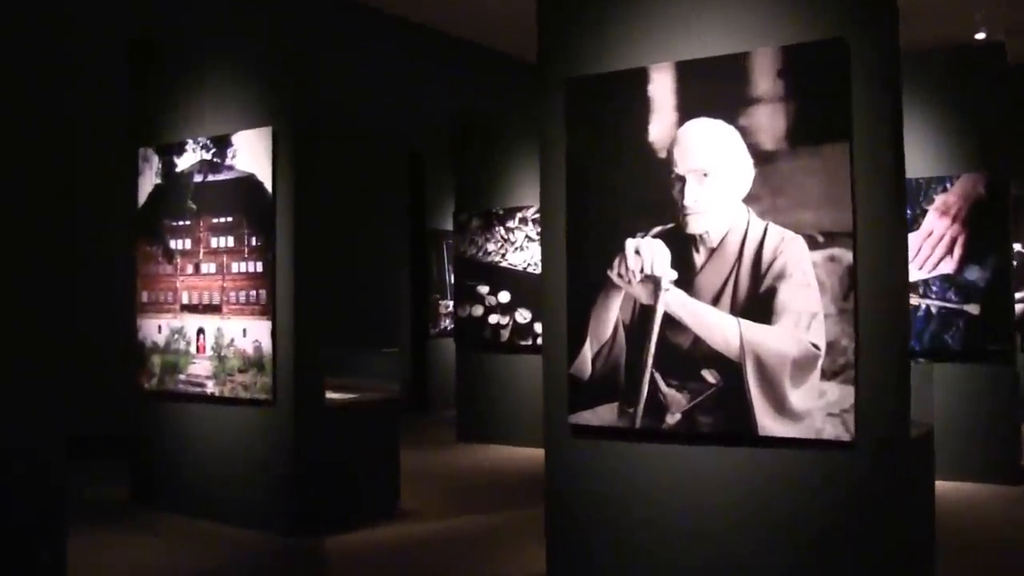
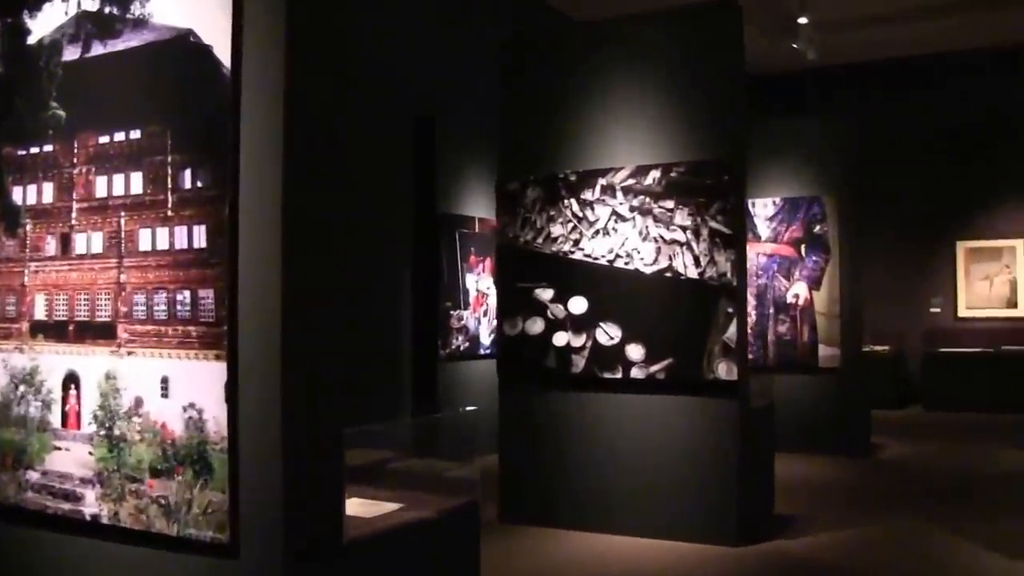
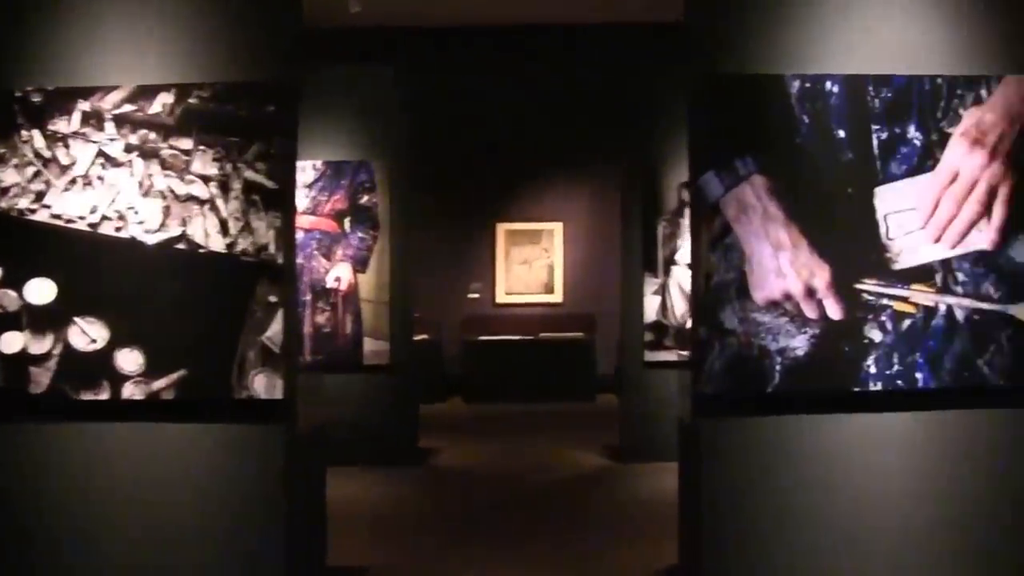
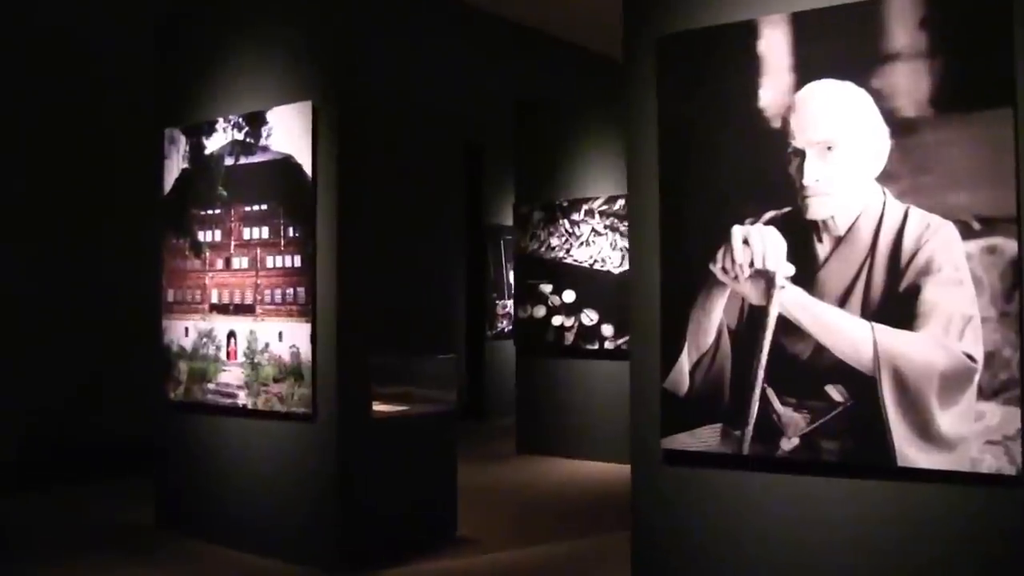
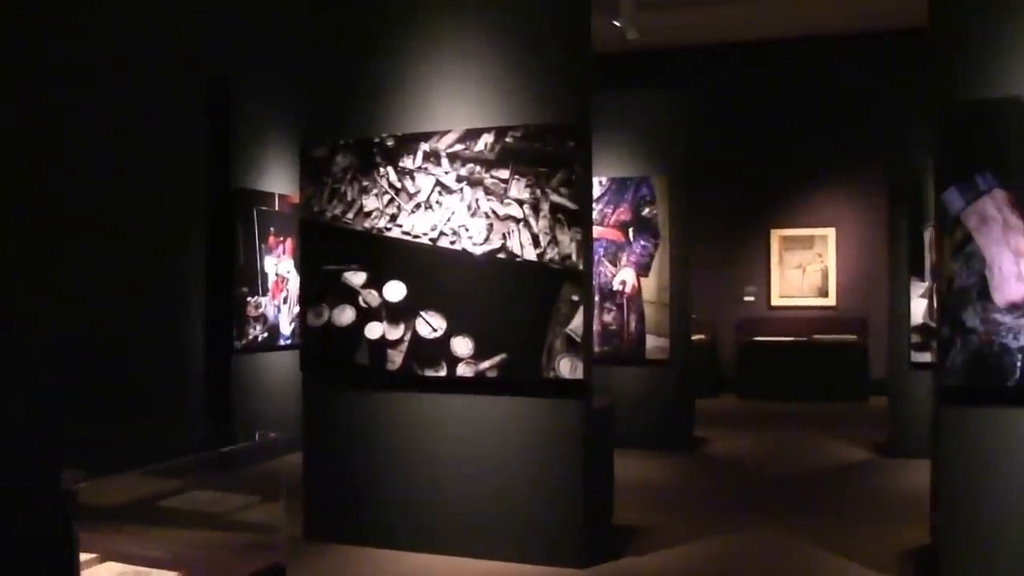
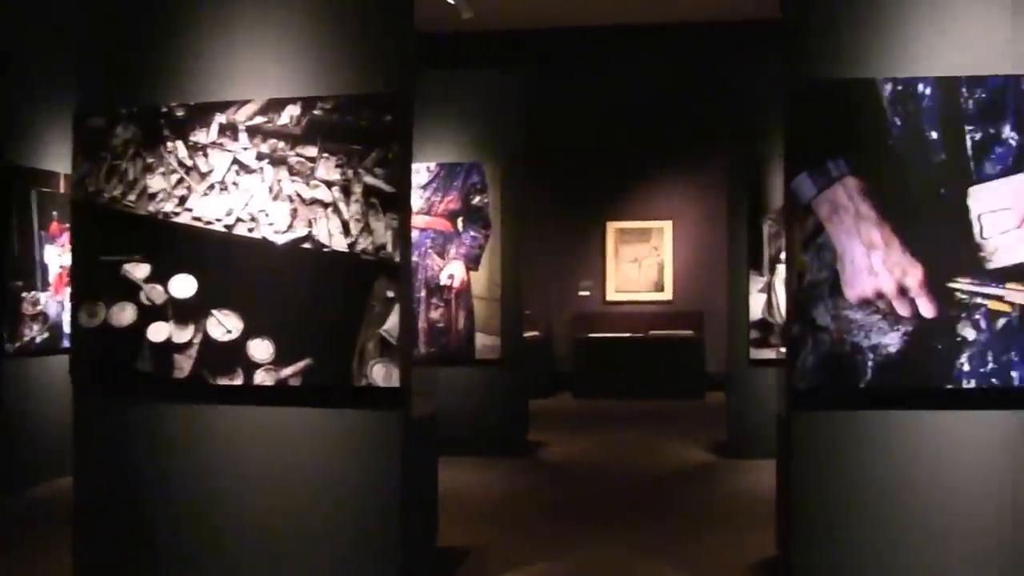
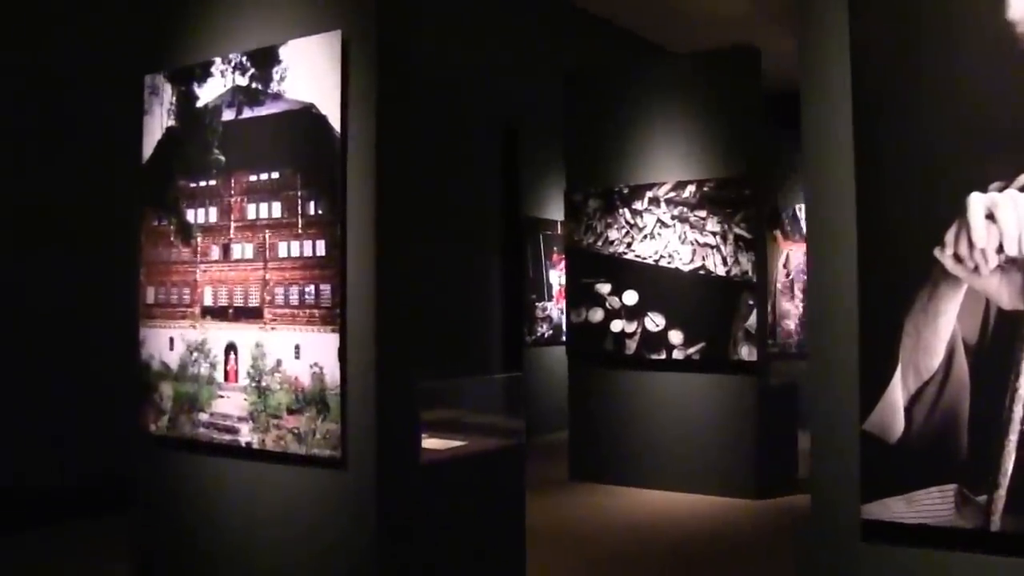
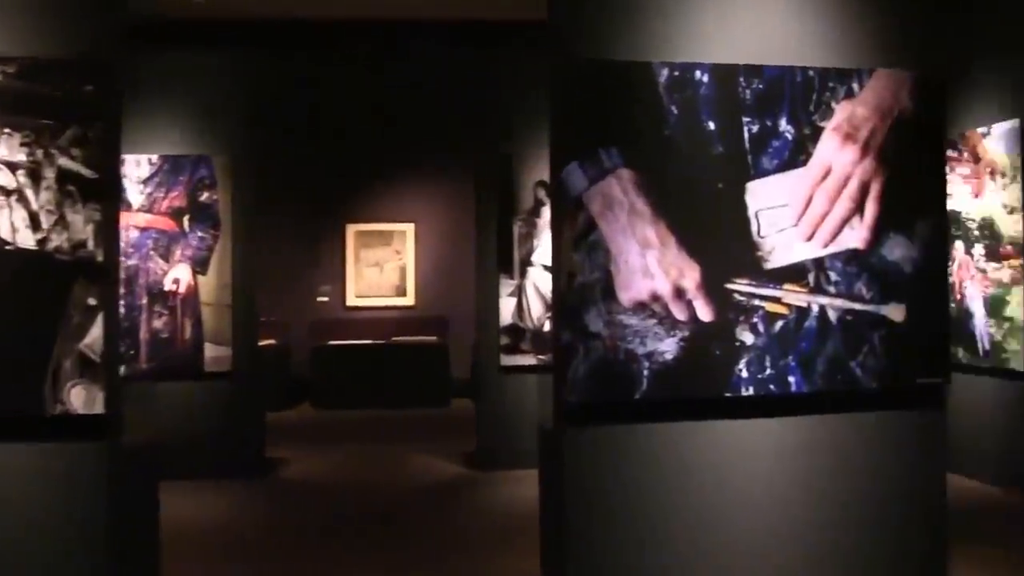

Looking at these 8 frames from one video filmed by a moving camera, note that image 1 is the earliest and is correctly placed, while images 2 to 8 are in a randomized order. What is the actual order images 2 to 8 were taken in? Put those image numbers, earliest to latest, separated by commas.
4, 7, 2, 5, 6, 3, 8
